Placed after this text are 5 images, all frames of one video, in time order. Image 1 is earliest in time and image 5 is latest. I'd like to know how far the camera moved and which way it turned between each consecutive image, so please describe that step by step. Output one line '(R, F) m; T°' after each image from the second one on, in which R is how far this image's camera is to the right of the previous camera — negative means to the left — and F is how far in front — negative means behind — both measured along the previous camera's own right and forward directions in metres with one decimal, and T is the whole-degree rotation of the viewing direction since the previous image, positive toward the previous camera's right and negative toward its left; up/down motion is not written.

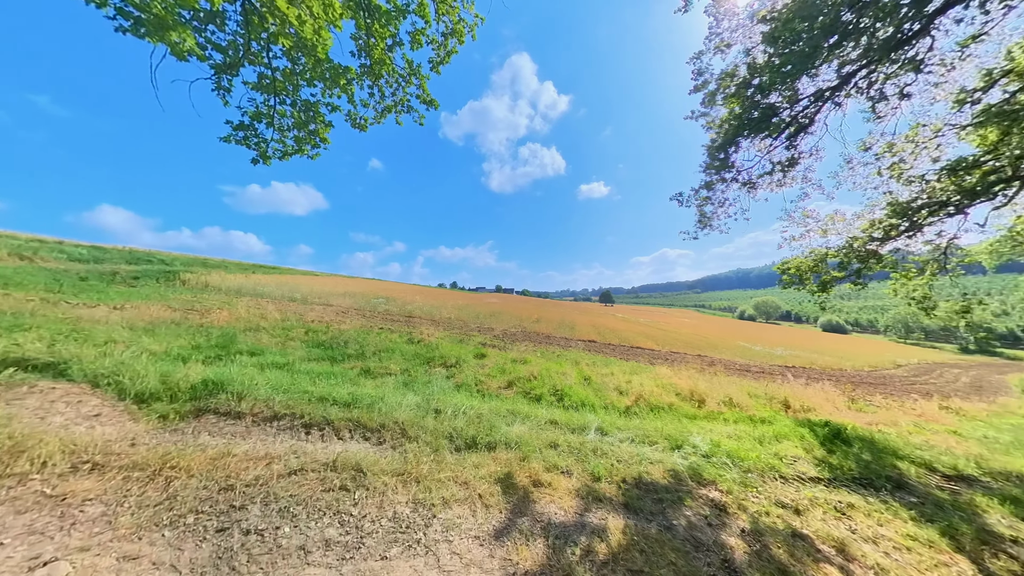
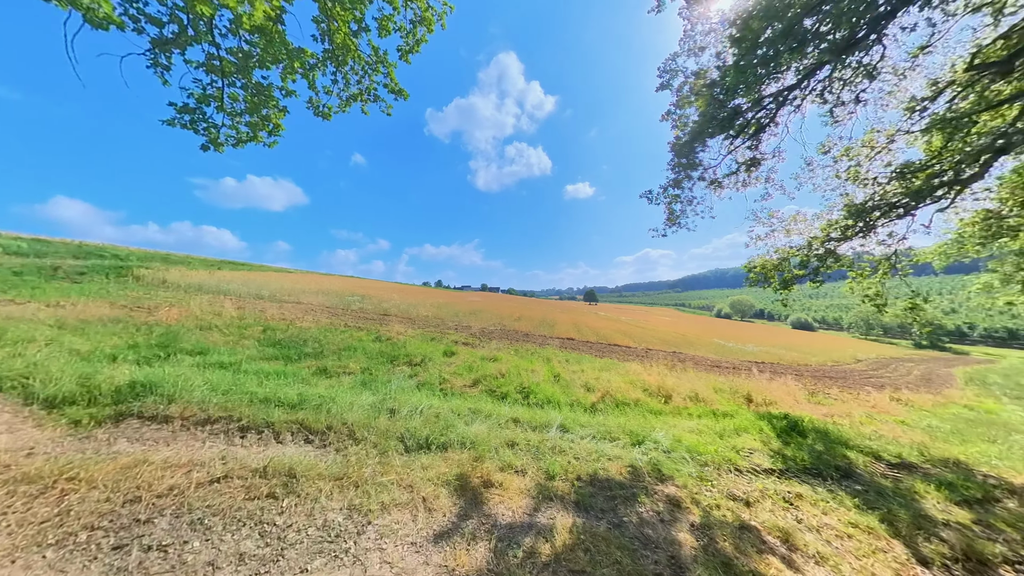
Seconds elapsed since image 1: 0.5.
(+0.5, +0.1) m; +3°
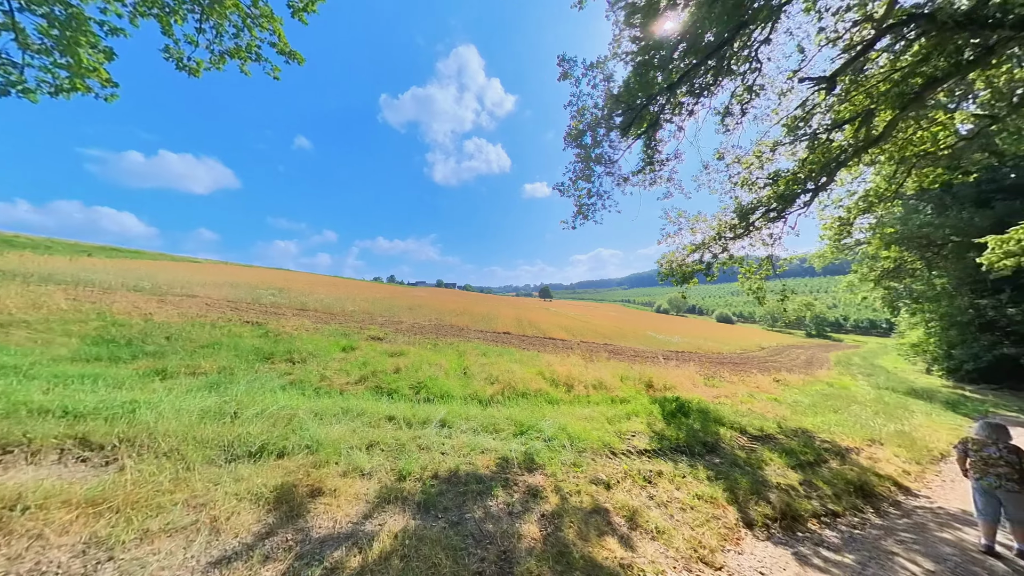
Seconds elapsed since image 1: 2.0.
(+1.4, +0.2) m; +8°
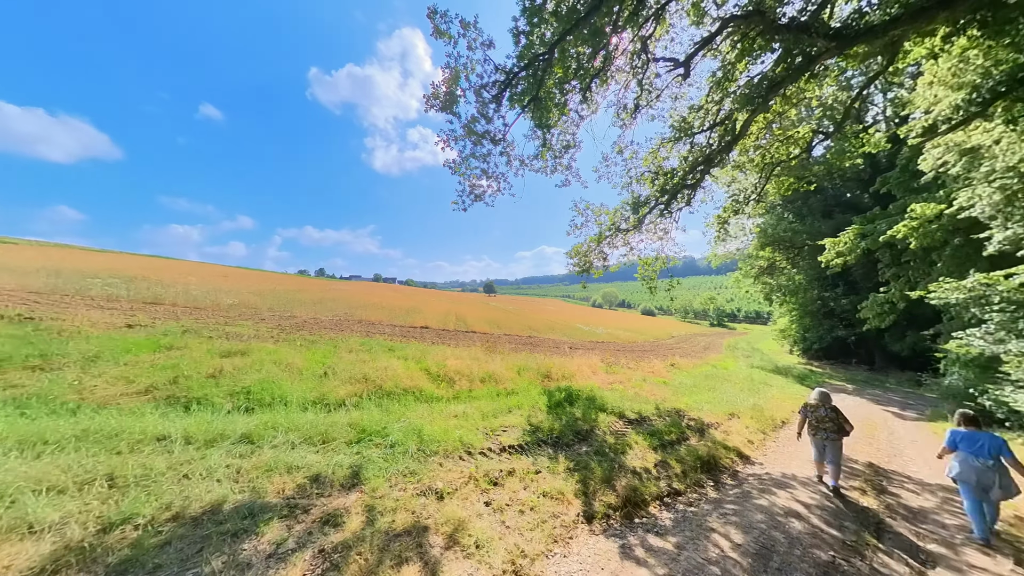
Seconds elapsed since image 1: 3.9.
(+1.7, +0.5) m; +11°
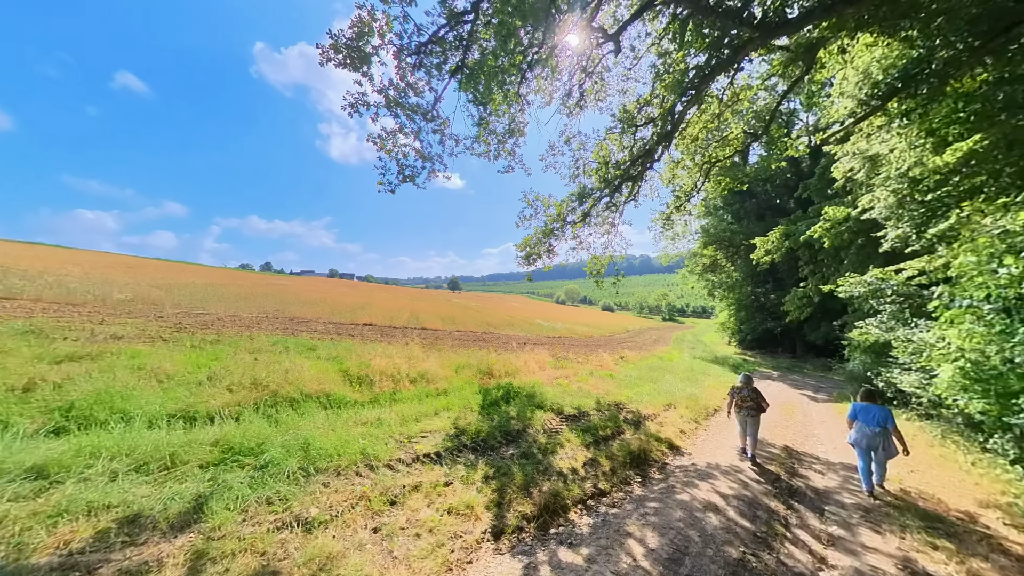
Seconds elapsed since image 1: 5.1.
(+0.8, +0.5) m; +7°
